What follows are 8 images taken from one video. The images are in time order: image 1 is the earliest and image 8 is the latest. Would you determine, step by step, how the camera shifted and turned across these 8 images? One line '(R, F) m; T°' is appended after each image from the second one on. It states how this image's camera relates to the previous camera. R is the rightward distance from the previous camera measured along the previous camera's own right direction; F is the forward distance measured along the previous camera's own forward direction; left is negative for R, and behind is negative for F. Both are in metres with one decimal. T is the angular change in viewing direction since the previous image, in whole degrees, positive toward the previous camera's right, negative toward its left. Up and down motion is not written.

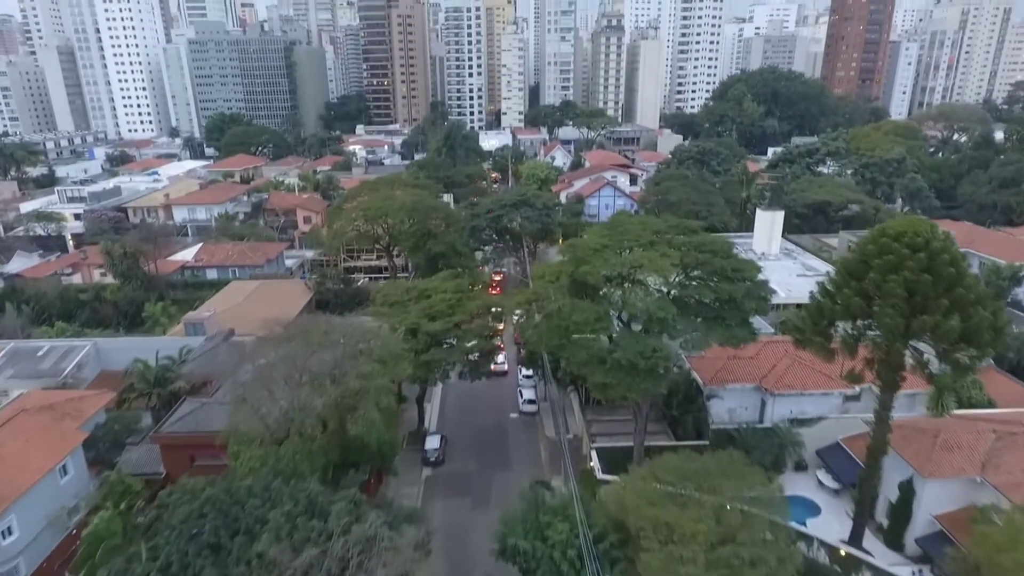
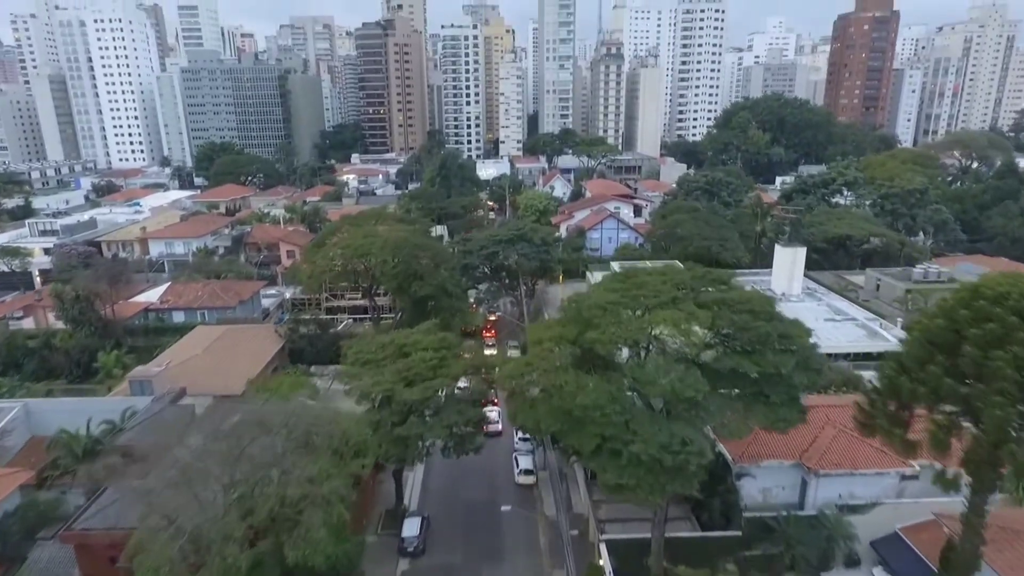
(+0.2, +2.9) m; 0°
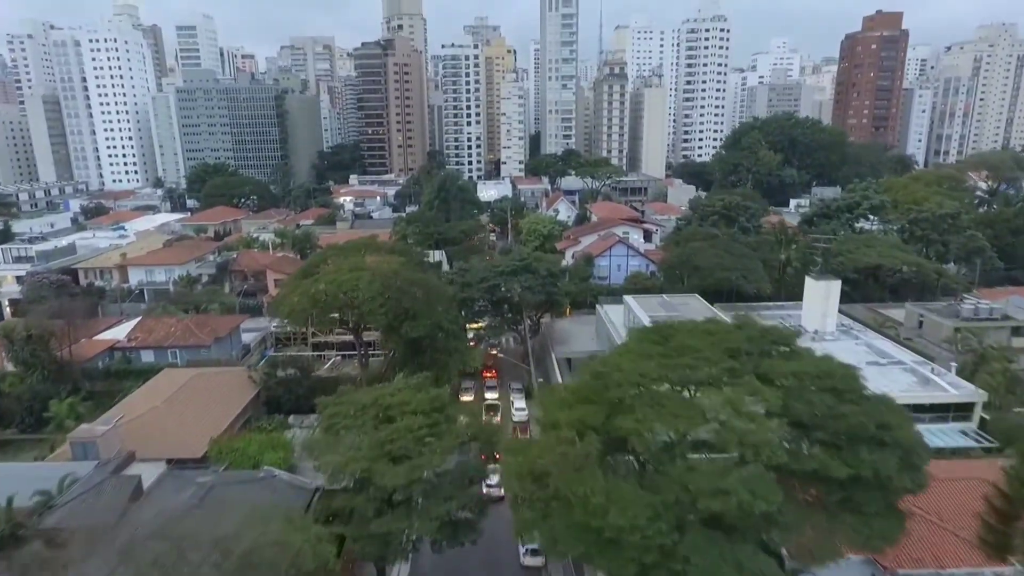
(-0.1, +2.8) m; 0°
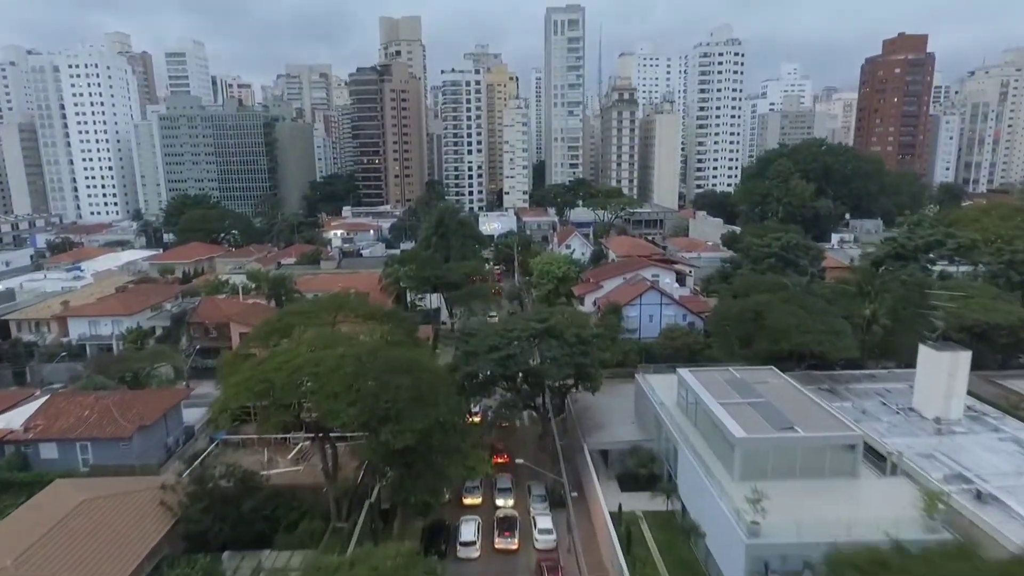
(-0.7, +6.5) m; 0°
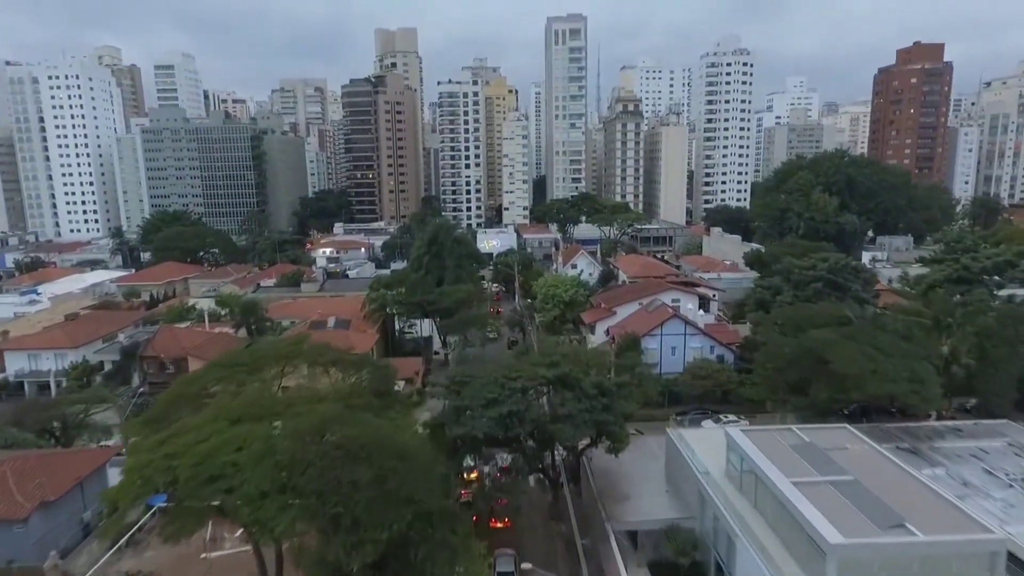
(-0.1, +4.4) m; 0°
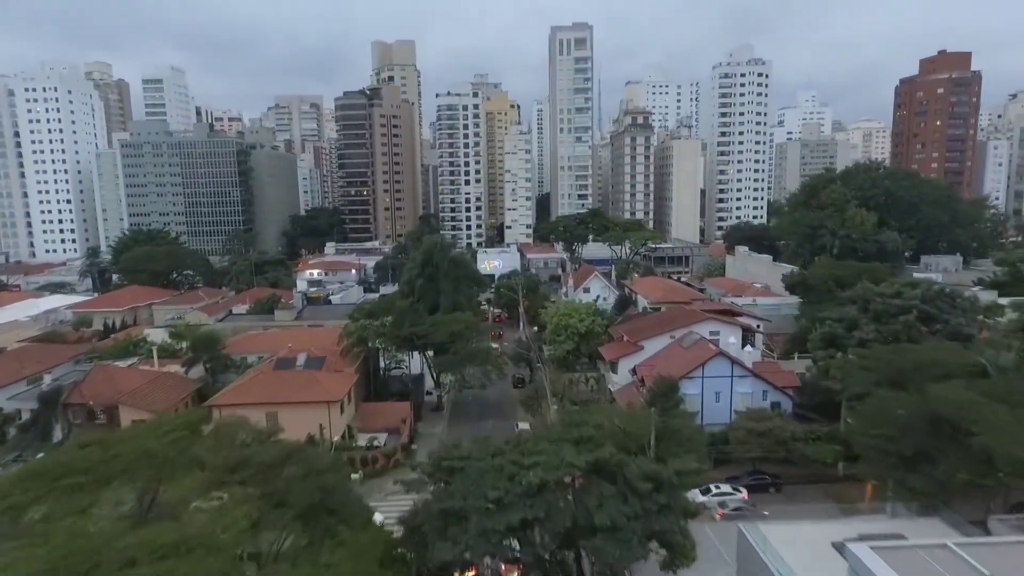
(-0.2, +5.4) m; 0°
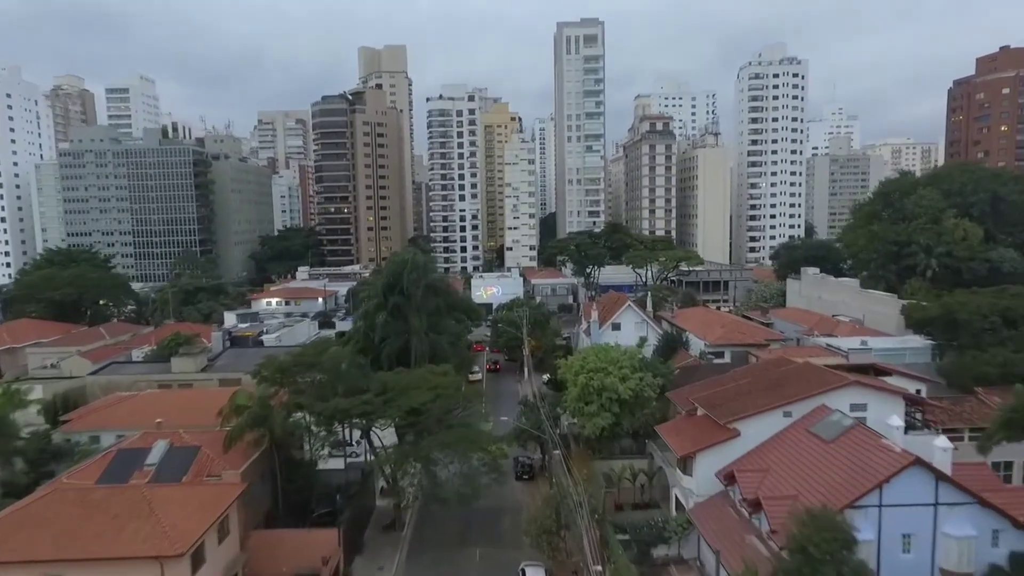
(0.0, +11.3) m; 0°
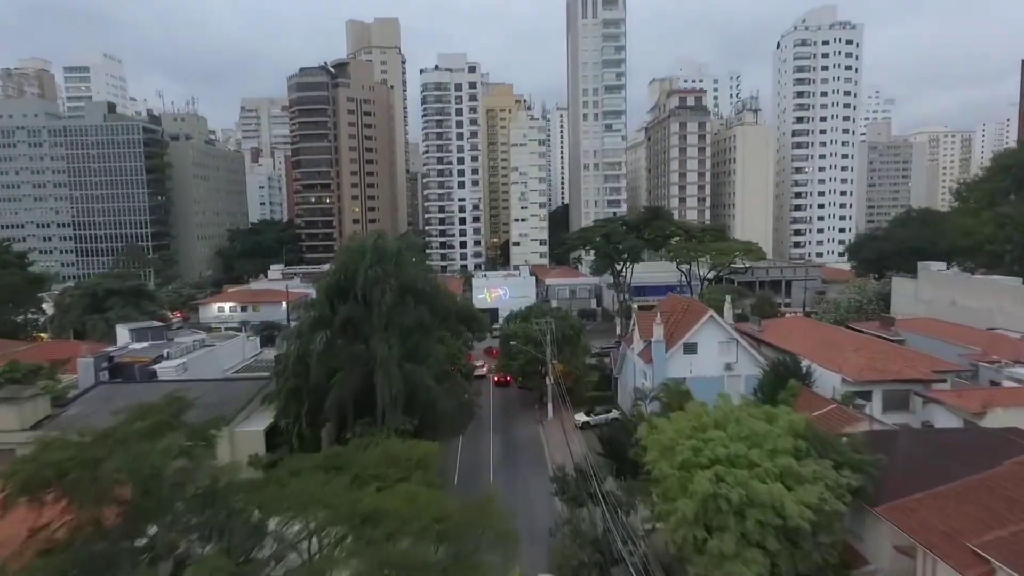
(-0.7, +10.1) m; 0°
